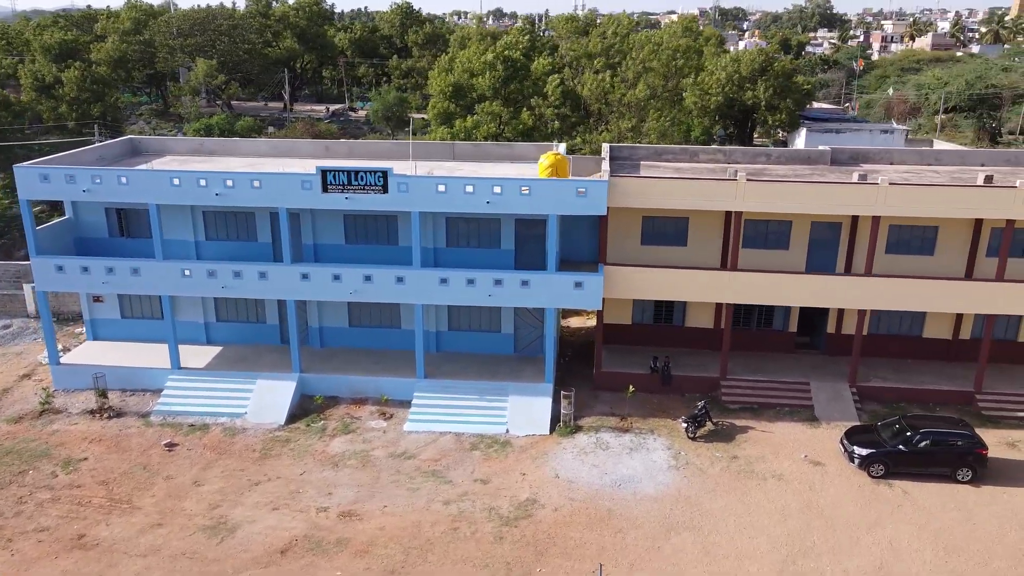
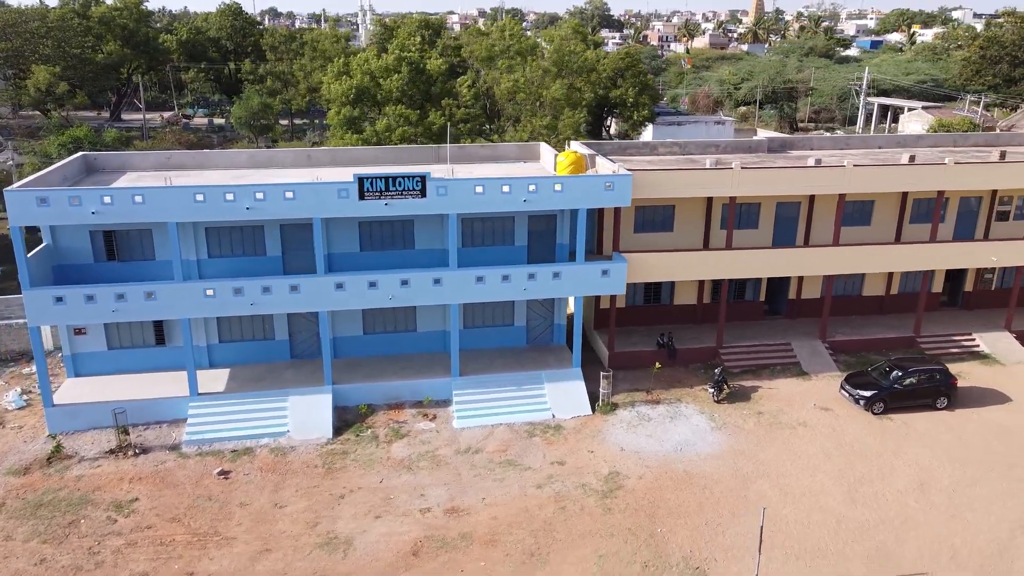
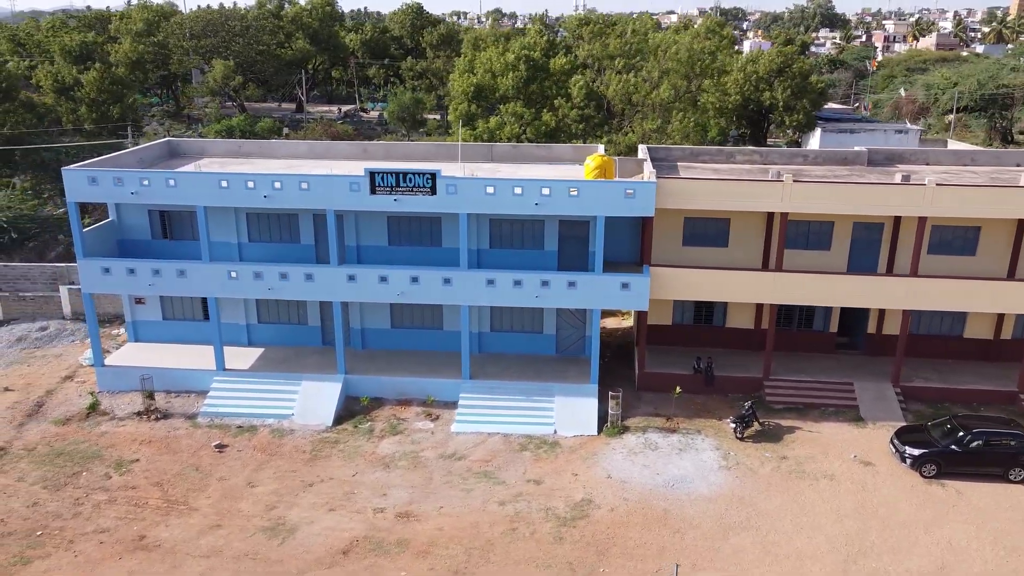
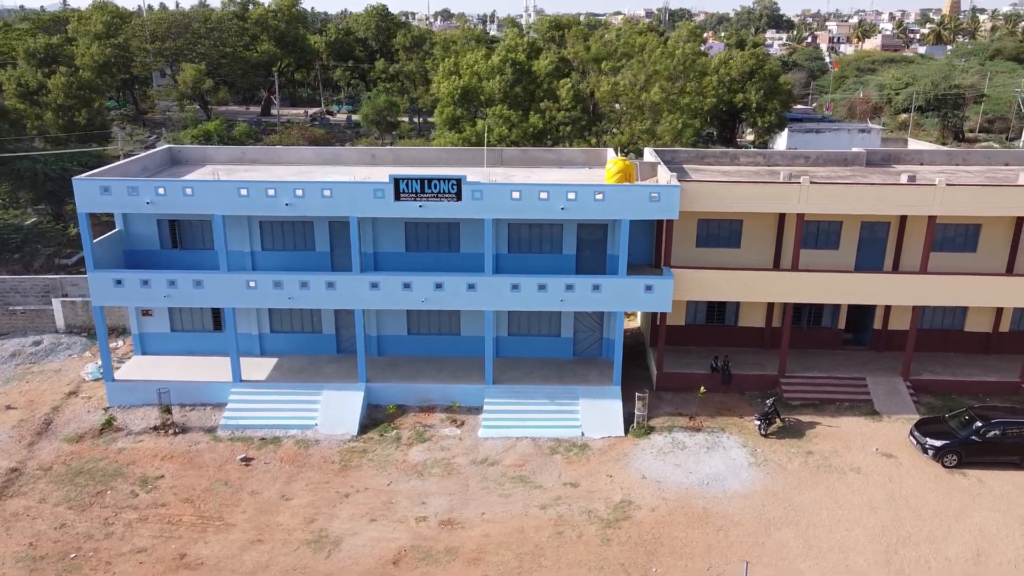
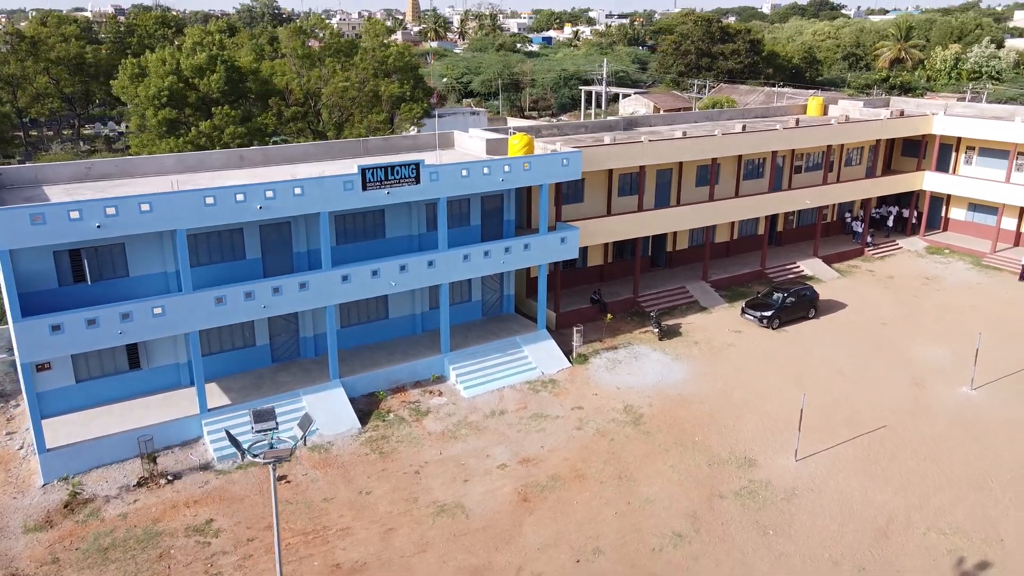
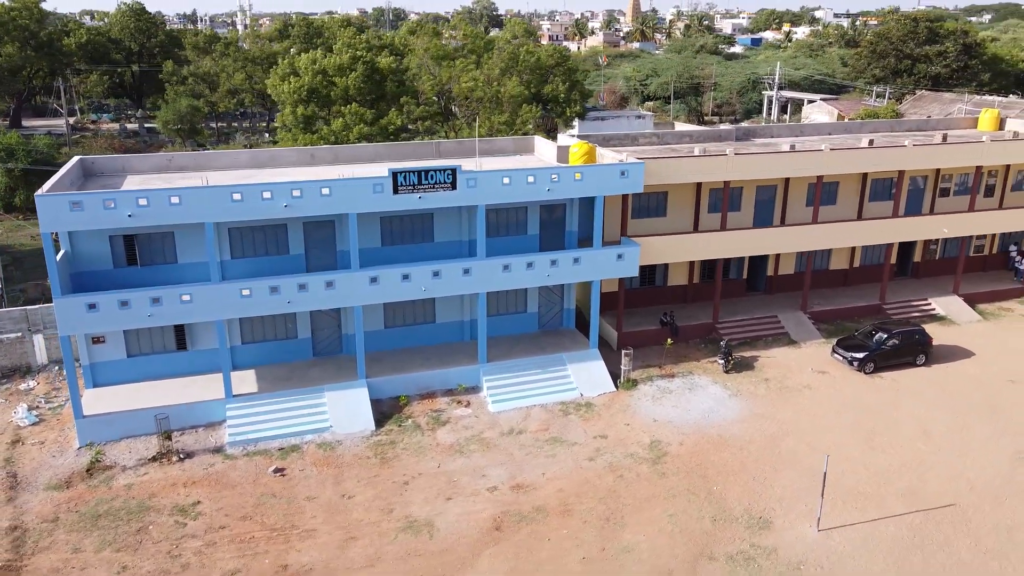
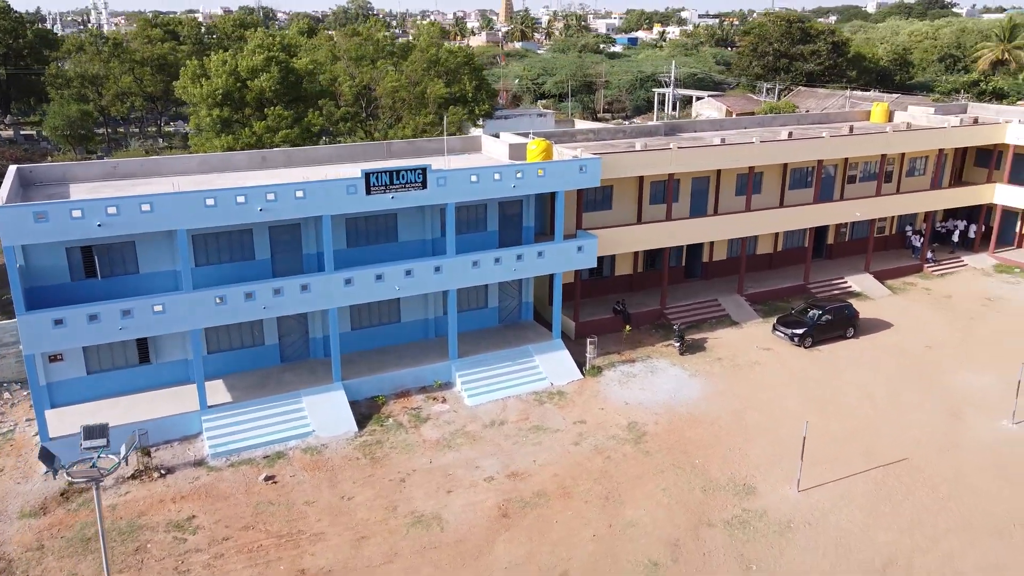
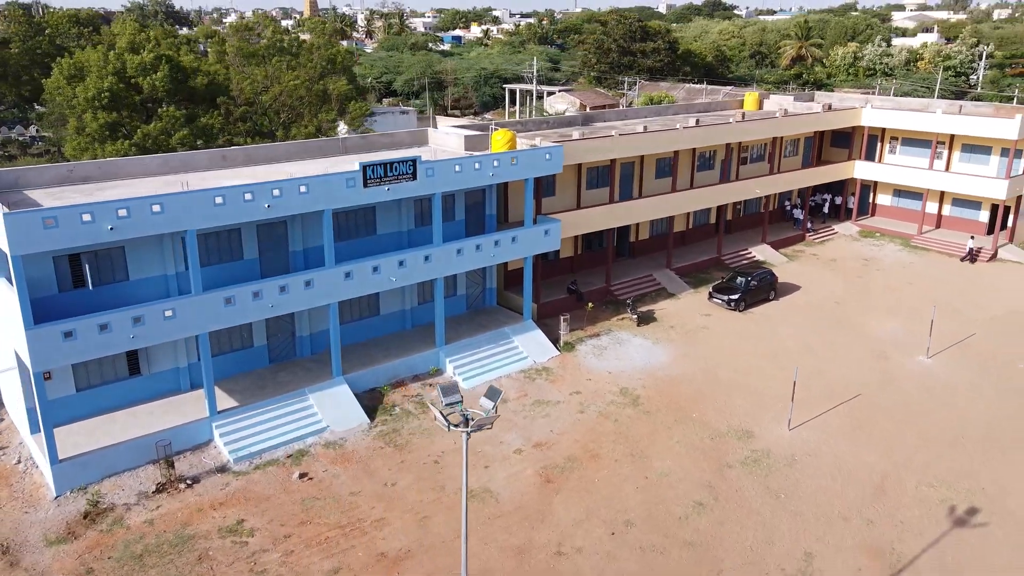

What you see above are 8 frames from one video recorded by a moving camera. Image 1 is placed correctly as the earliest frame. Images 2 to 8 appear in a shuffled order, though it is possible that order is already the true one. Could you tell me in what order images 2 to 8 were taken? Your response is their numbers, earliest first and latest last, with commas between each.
3, 4, 2, 6, 7, 5, 8
